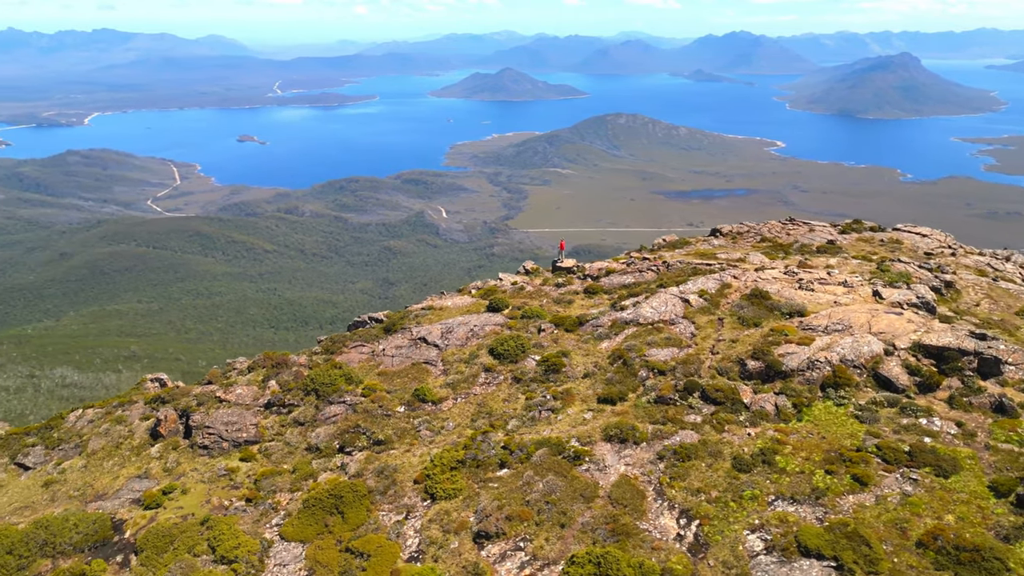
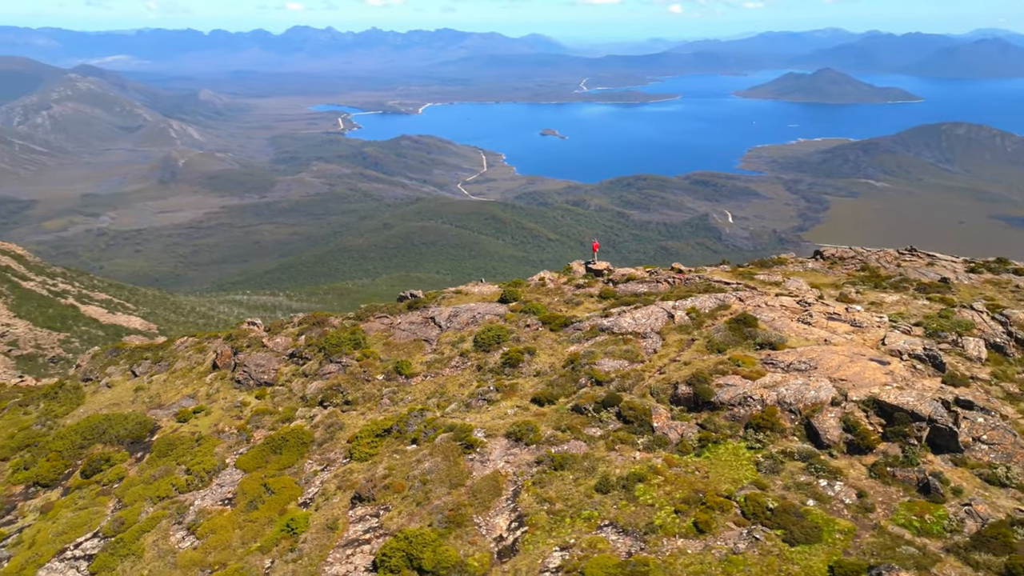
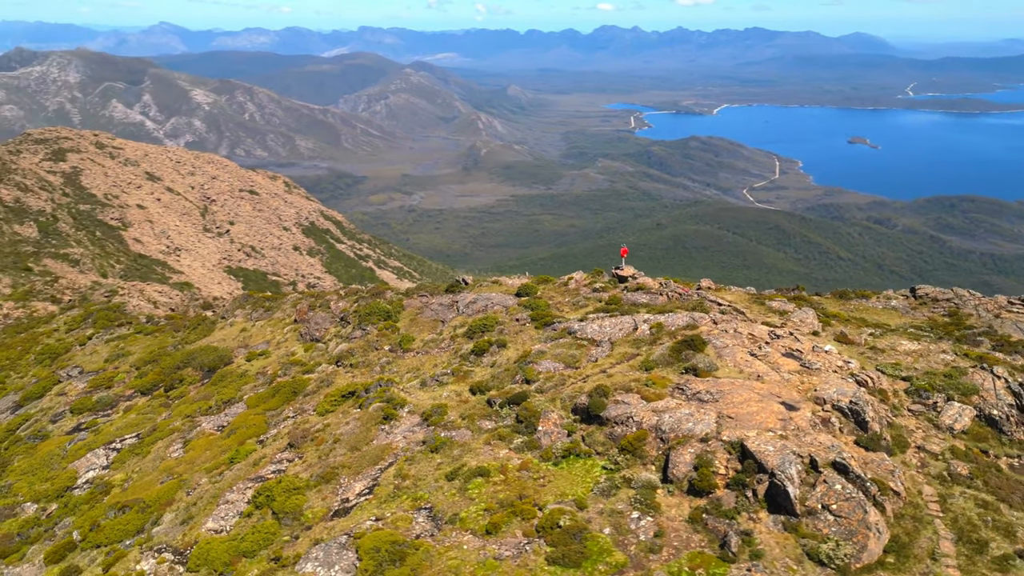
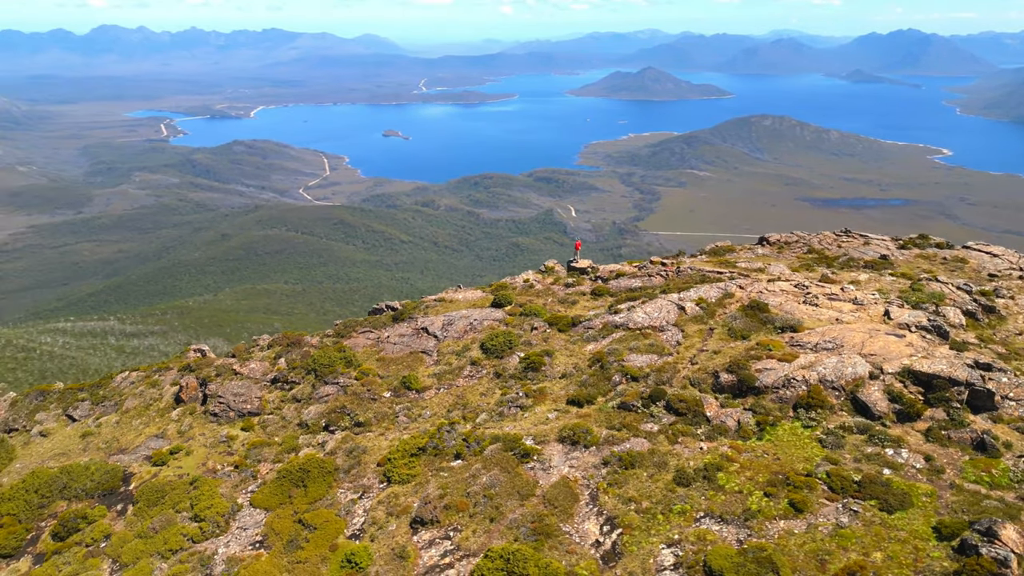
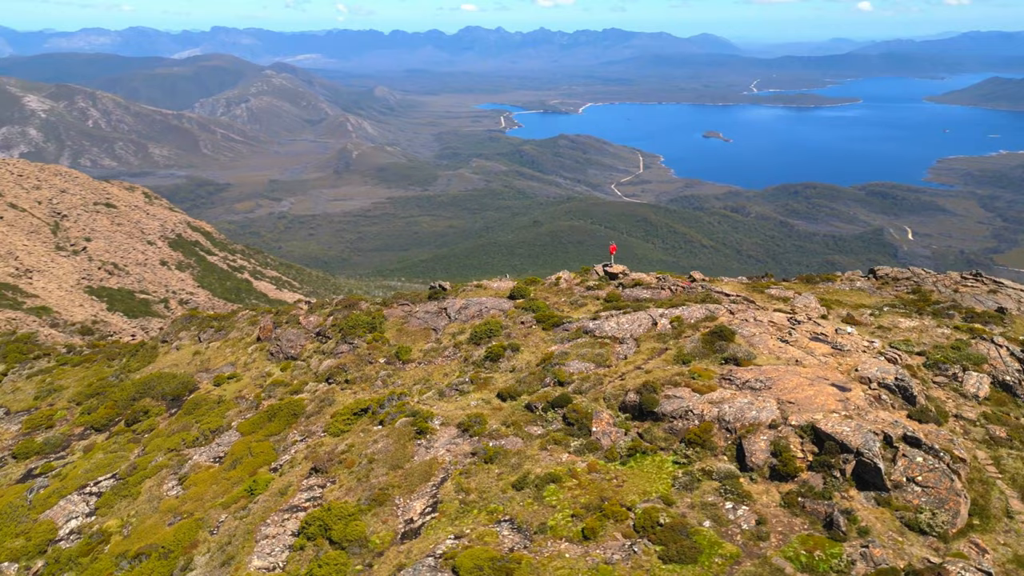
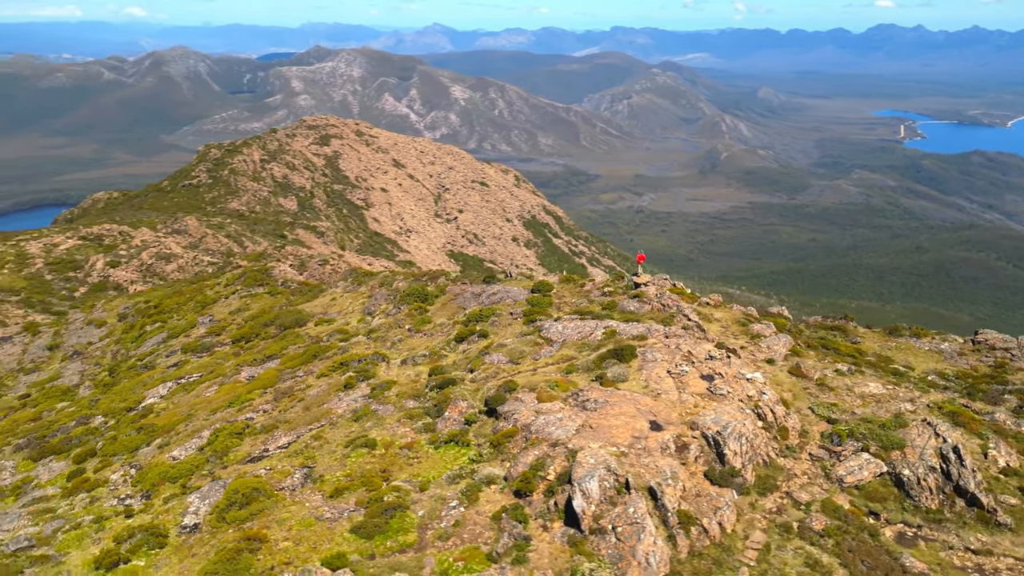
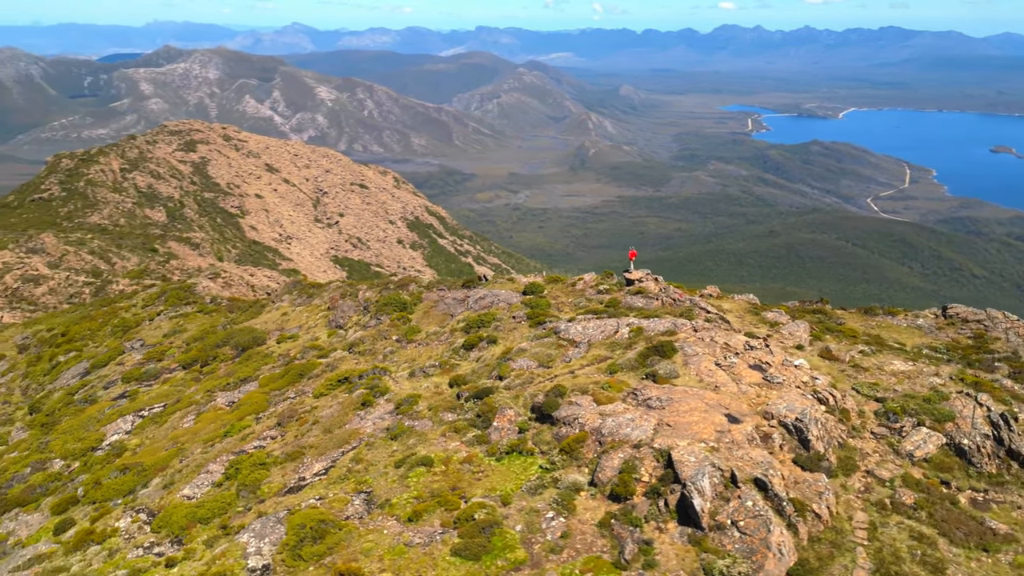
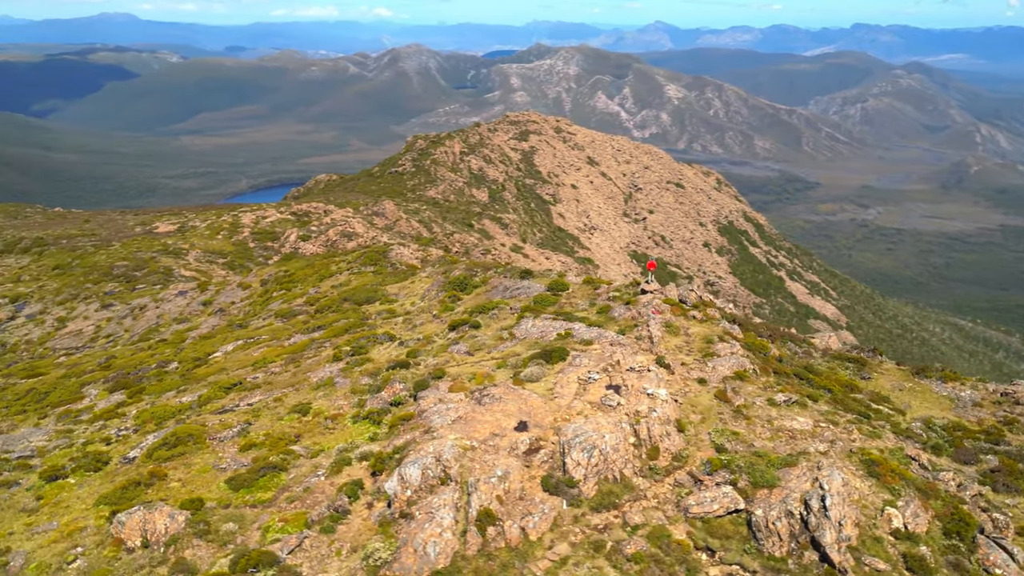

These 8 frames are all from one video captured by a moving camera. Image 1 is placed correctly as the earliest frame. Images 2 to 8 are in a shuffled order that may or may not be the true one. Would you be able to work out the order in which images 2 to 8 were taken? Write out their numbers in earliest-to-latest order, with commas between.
4, 2, 5, 3, 7, 6, 8
